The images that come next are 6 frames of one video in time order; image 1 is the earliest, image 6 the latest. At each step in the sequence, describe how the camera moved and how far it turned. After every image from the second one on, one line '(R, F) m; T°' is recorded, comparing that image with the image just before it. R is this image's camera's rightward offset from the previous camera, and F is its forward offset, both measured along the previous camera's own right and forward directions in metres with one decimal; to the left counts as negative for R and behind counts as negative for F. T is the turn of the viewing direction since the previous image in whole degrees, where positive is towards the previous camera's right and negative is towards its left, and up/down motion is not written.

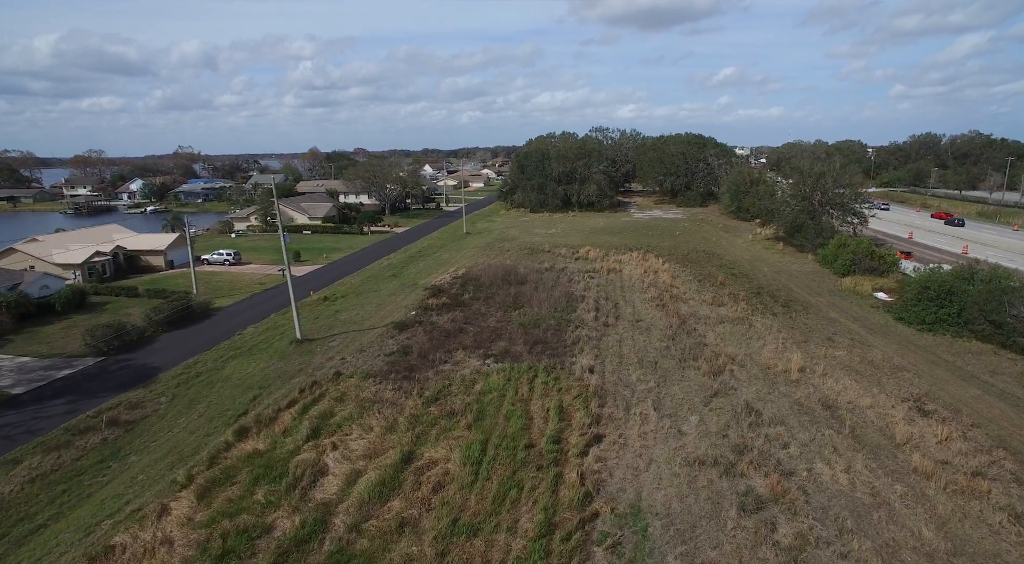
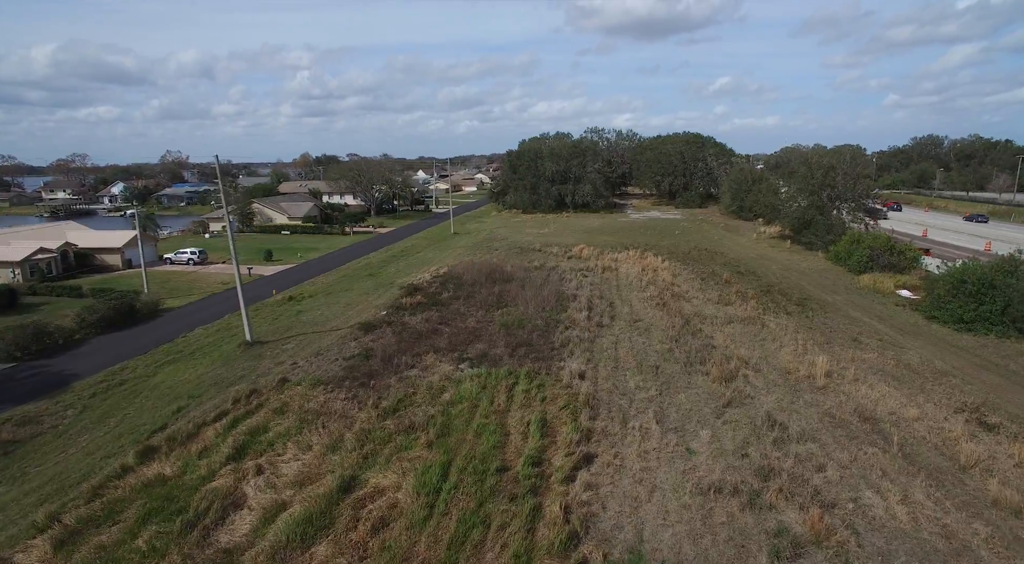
(+0.5, +2.5) m; 0°
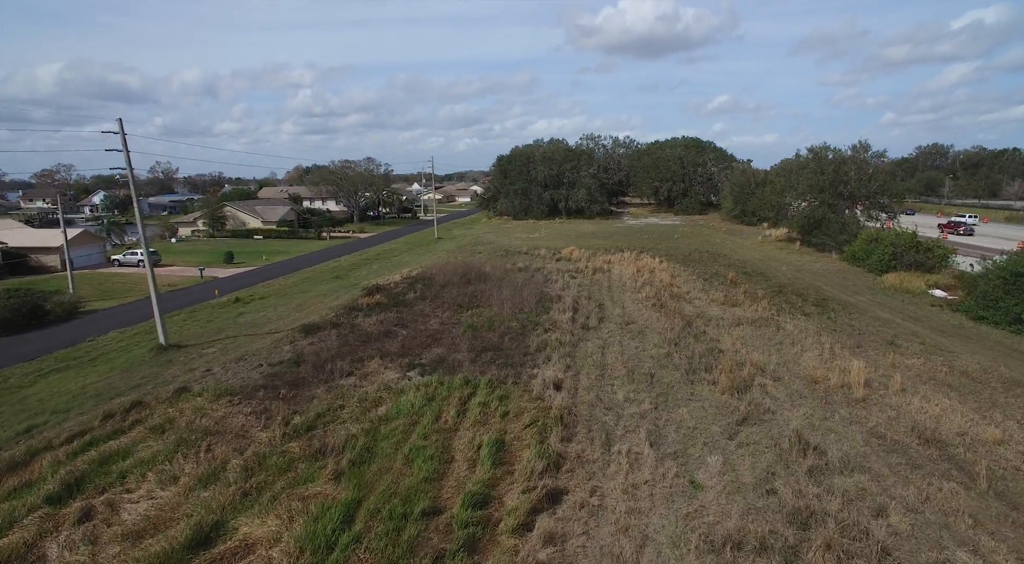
(+0.8, +2.9) m; 0°
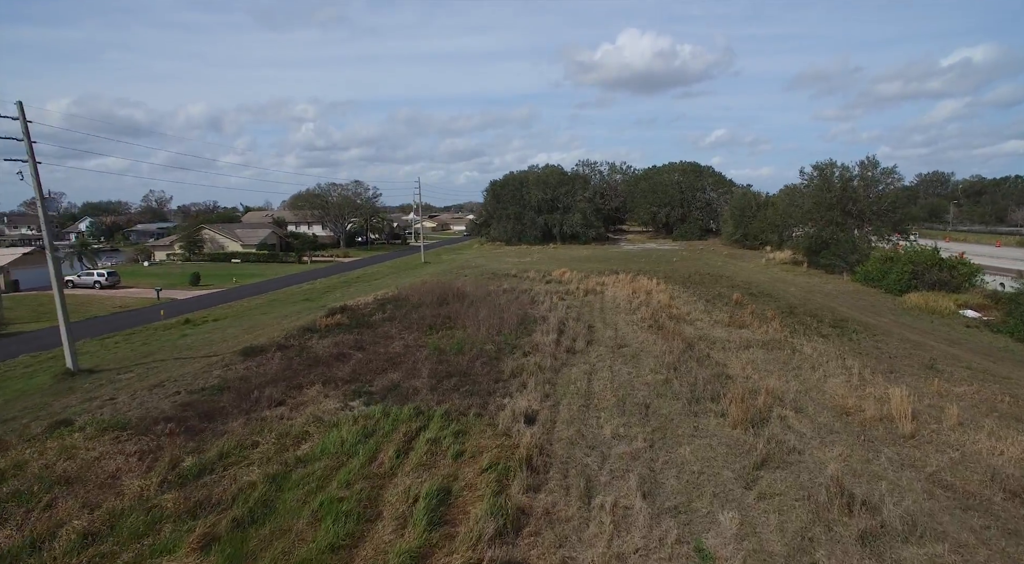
(+0.6, +2.1) m; 0°
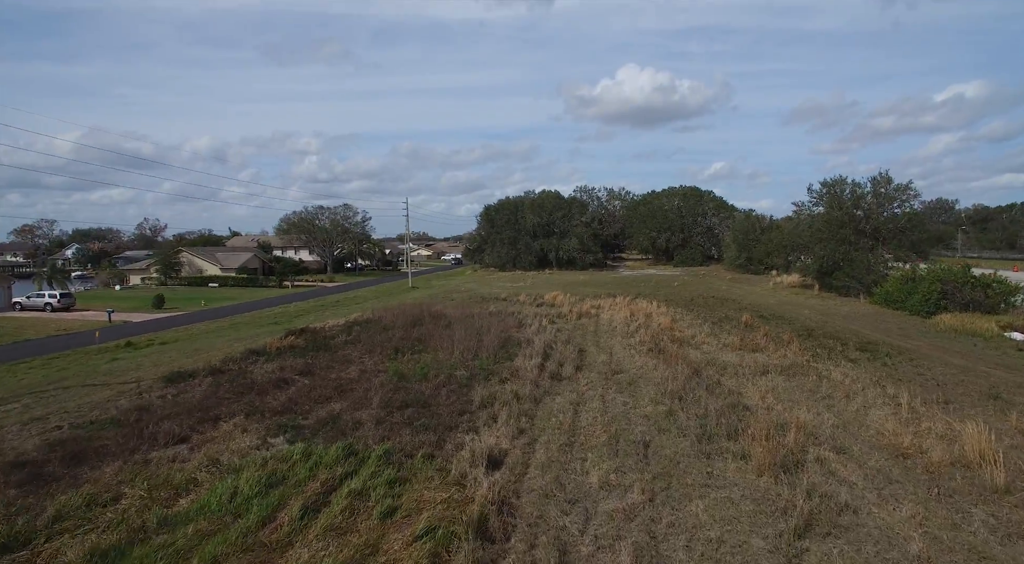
(+0.5, +2.1) m; 0°
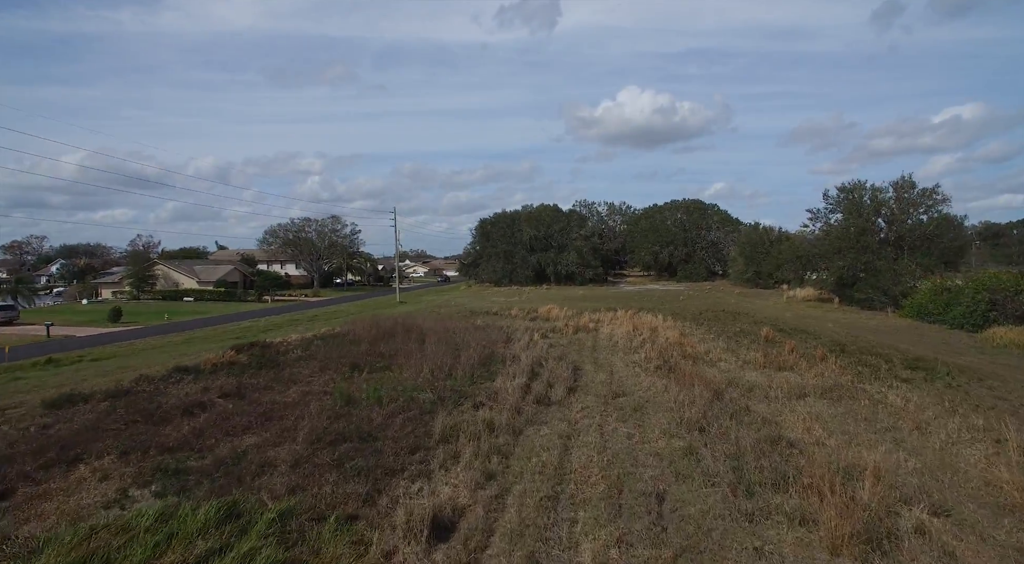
(+0.4, +2.3) m; 0°
